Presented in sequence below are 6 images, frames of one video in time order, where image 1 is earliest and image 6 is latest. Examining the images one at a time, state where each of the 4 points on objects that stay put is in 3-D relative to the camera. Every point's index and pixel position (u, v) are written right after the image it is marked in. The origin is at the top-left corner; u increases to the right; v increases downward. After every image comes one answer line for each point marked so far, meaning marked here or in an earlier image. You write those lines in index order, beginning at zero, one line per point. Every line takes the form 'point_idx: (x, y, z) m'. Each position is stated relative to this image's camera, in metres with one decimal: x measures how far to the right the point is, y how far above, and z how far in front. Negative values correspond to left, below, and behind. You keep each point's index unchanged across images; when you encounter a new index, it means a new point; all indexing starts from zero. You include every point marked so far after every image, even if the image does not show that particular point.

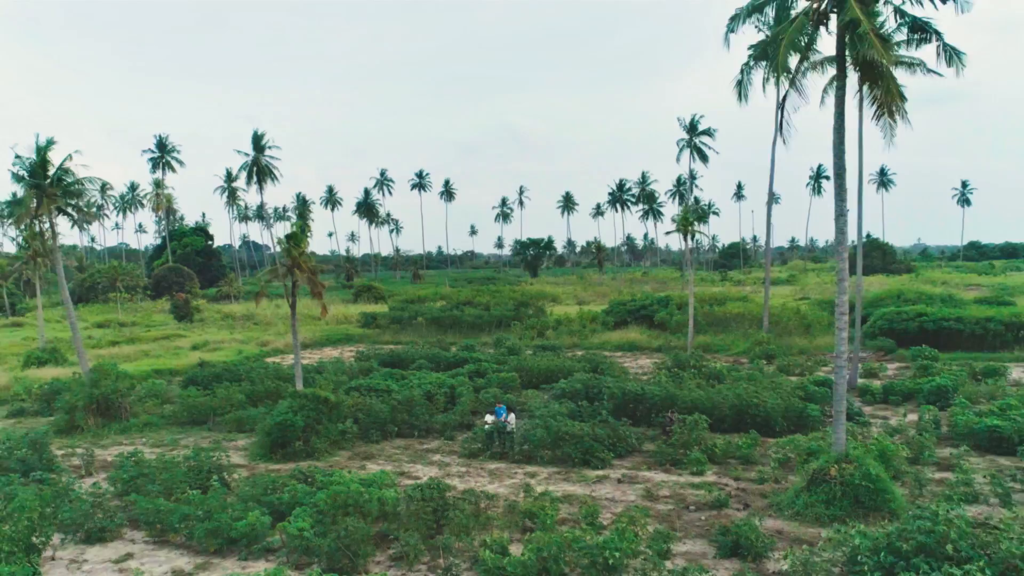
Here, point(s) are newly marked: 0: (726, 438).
0: (+4.1, -2.9, +15.0) m
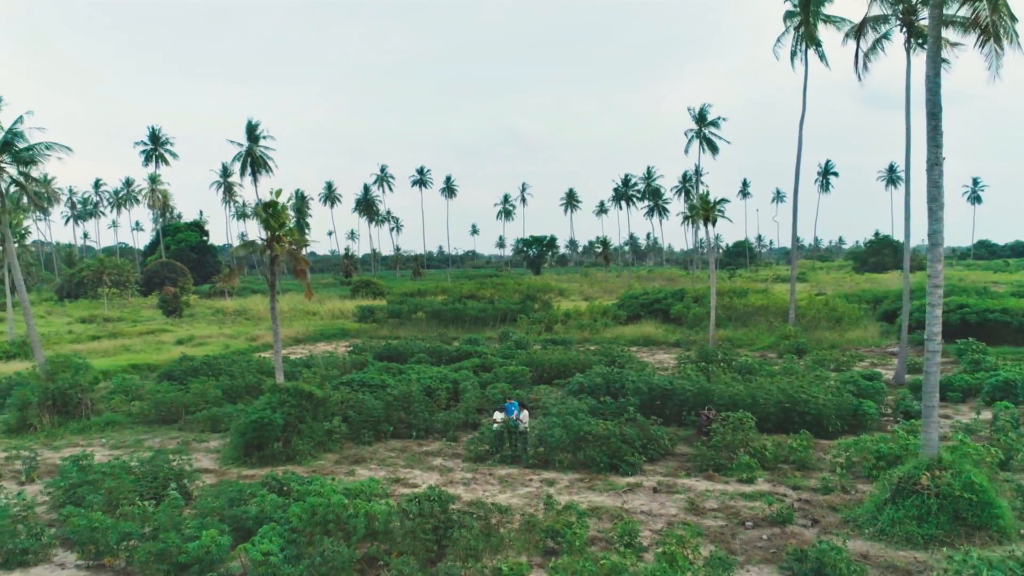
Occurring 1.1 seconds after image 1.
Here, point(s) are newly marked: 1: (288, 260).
0: (+4.3, -2.5, +12.8) m
1: (-5.0, +0.8, +16.3) m
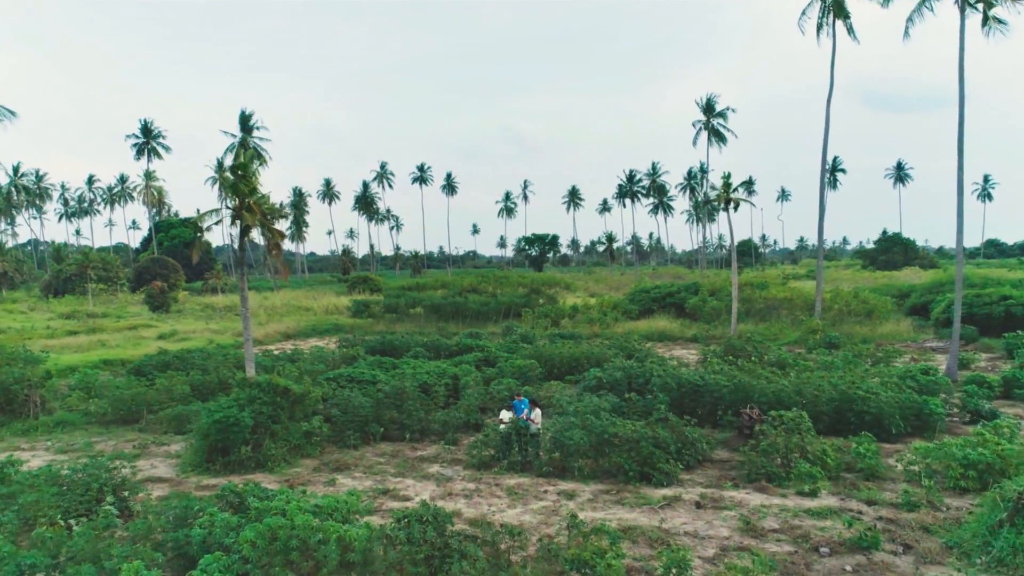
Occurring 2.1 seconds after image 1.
0: (+4.5, -2.2, +10.8) m
1: (-4.8, +1.2, +14.3) m
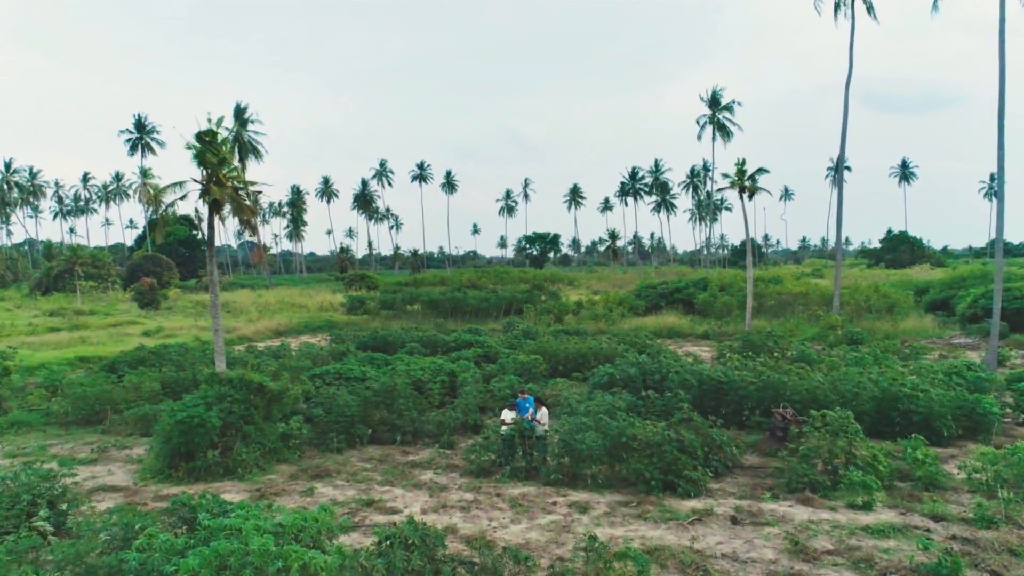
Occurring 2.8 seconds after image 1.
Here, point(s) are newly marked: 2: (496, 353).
0: (+4.5, -2.0, +9.5) m
1: (-4.8, +1.4, +13.0) m
2: (-0.4, -1.5, +18.2) m
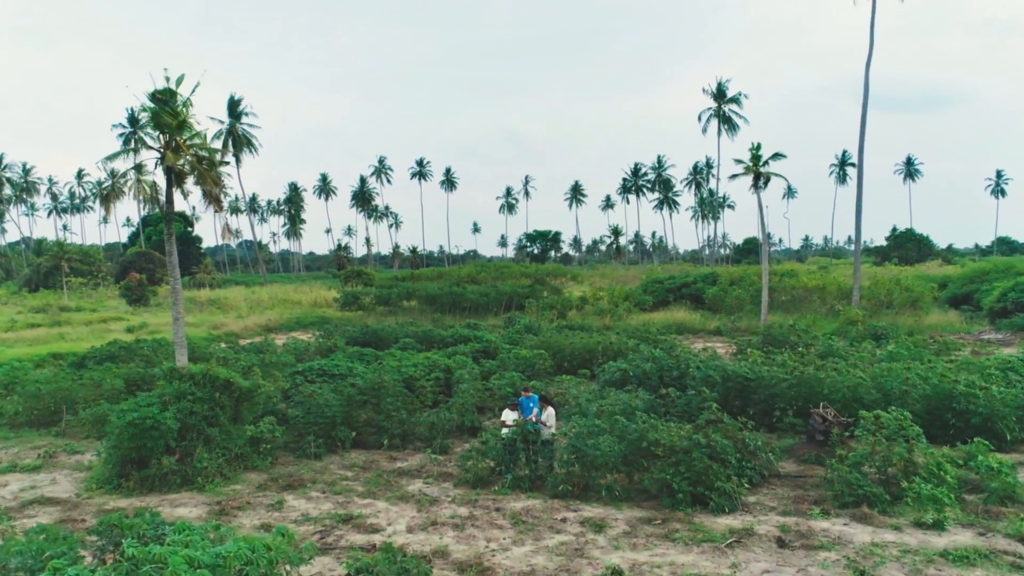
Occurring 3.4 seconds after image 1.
0: (+4.6, -1.8, +8.1) m
1: (-4.8, +1.6, +11.7) m
2: (-0.4, -1.3, +16.9) m
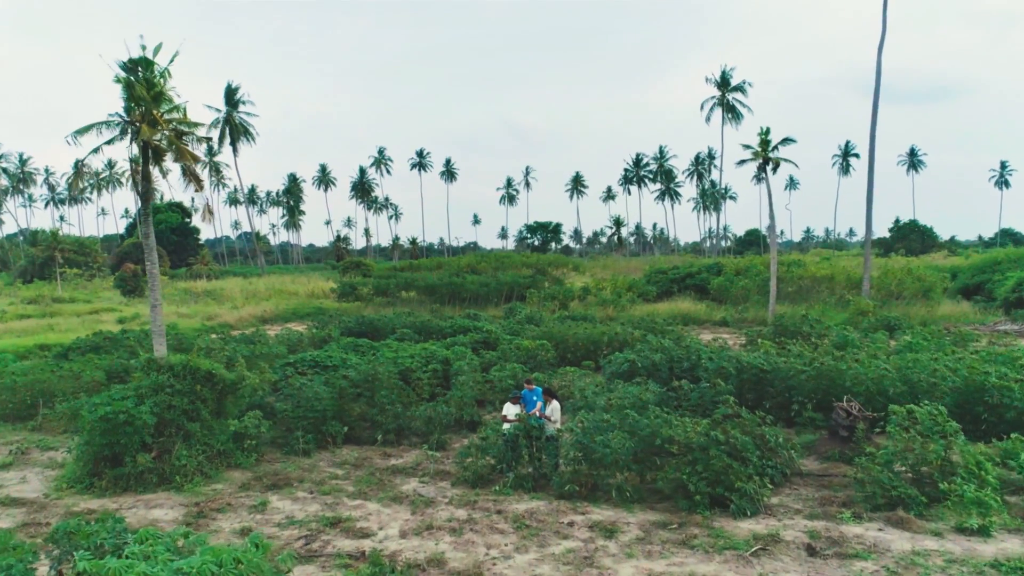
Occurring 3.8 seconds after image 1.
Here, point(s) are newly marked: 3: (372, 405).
0: (+4.6, -1.6, +7.5) m
1: (-4.8, +1.8, +11.1) m
2: (-0.3, -1.1, +16.3) m
3: (-1.8, -1.5, +10.1) m
